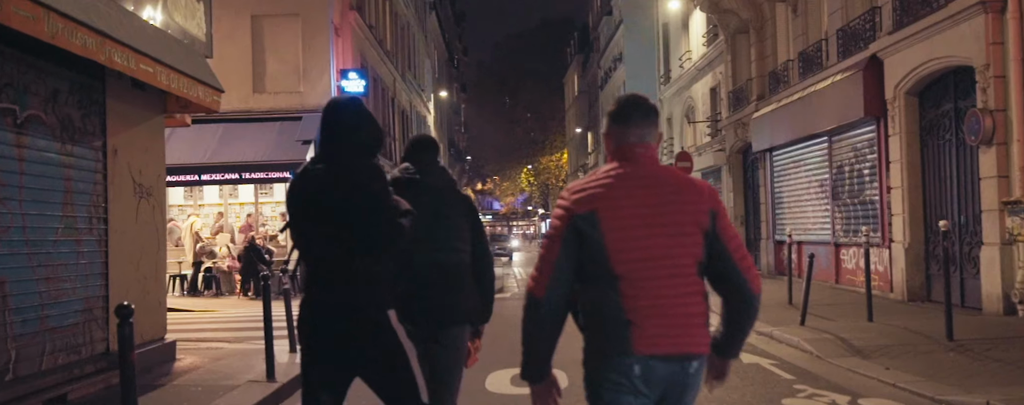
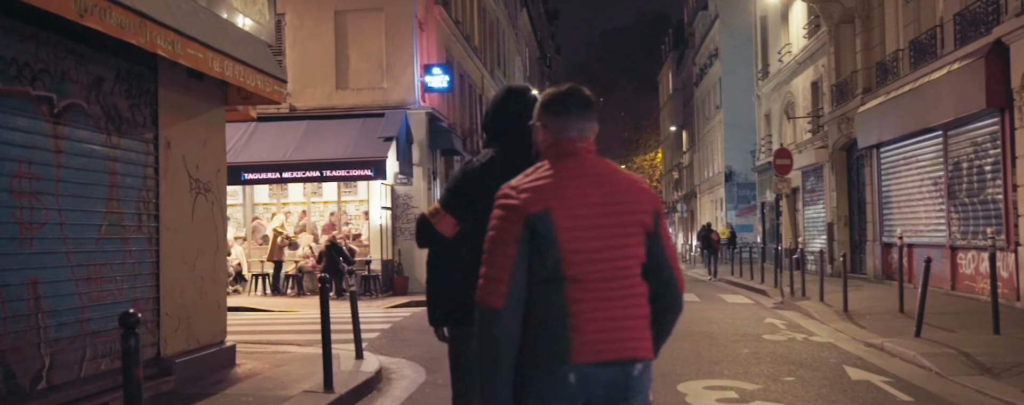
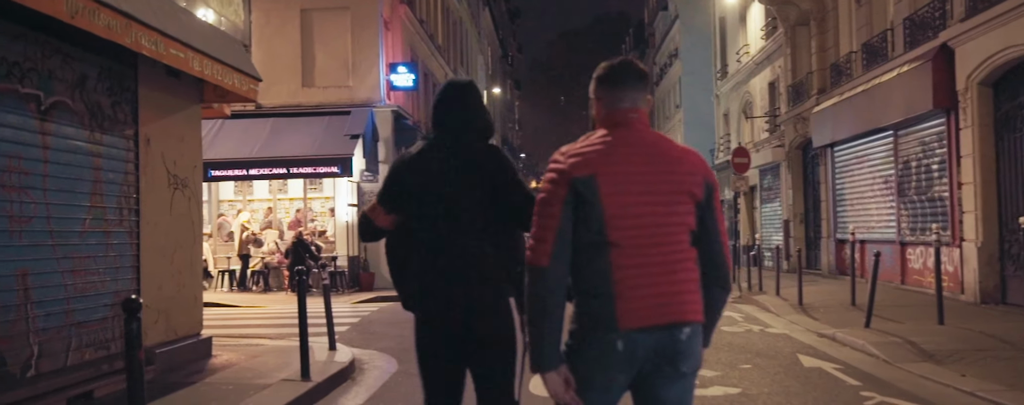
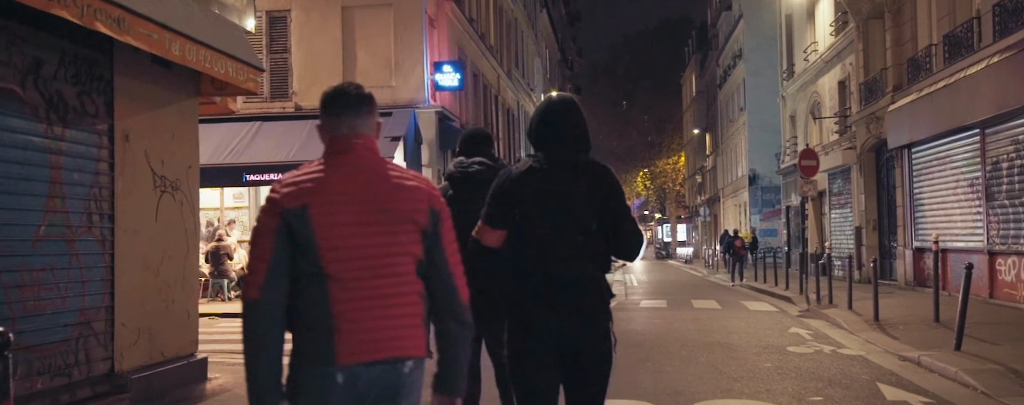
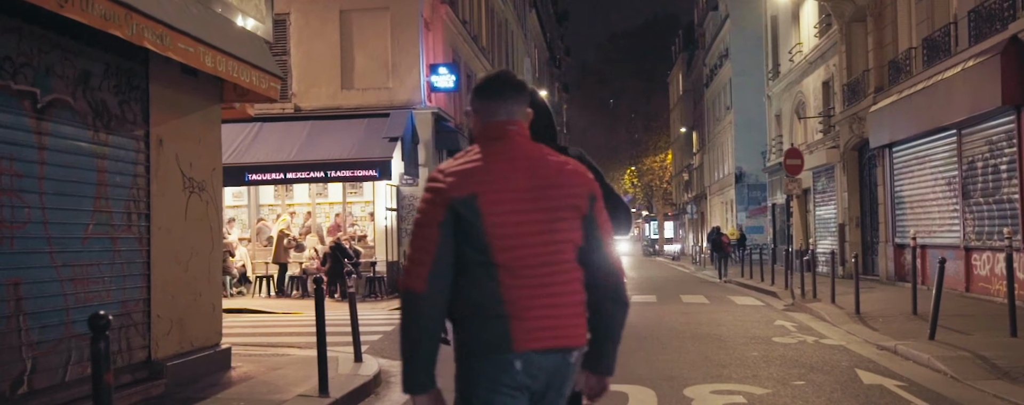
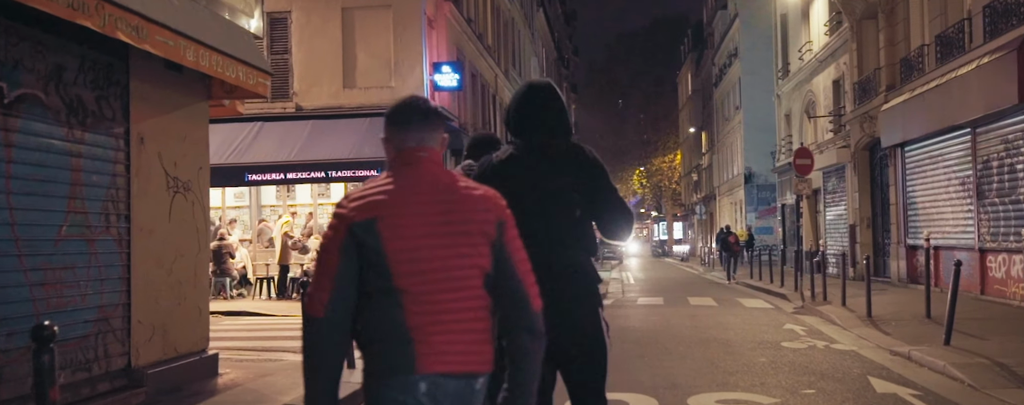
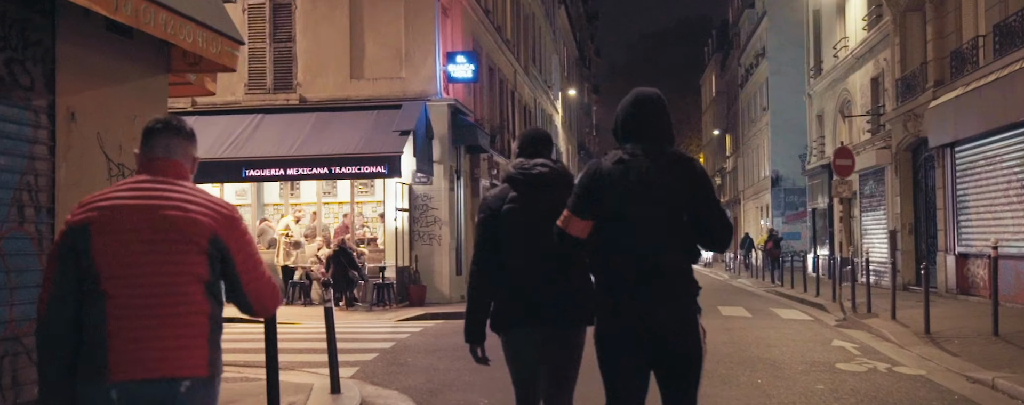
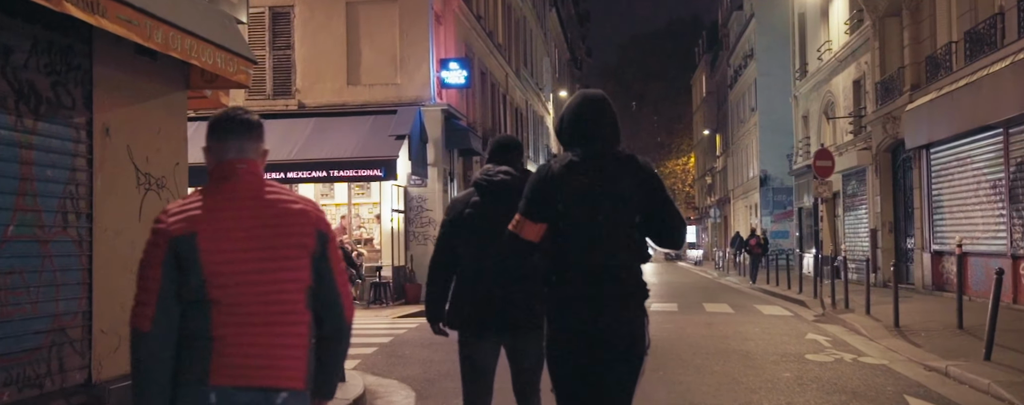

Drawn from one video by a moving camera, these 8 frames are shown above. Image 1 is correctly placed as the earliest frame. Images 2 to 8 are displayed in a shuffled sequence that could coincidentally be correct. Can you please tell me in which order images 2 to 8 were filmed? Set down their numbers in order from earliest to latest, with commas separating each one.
3, 2, 5, 6, 4, 8, 7
